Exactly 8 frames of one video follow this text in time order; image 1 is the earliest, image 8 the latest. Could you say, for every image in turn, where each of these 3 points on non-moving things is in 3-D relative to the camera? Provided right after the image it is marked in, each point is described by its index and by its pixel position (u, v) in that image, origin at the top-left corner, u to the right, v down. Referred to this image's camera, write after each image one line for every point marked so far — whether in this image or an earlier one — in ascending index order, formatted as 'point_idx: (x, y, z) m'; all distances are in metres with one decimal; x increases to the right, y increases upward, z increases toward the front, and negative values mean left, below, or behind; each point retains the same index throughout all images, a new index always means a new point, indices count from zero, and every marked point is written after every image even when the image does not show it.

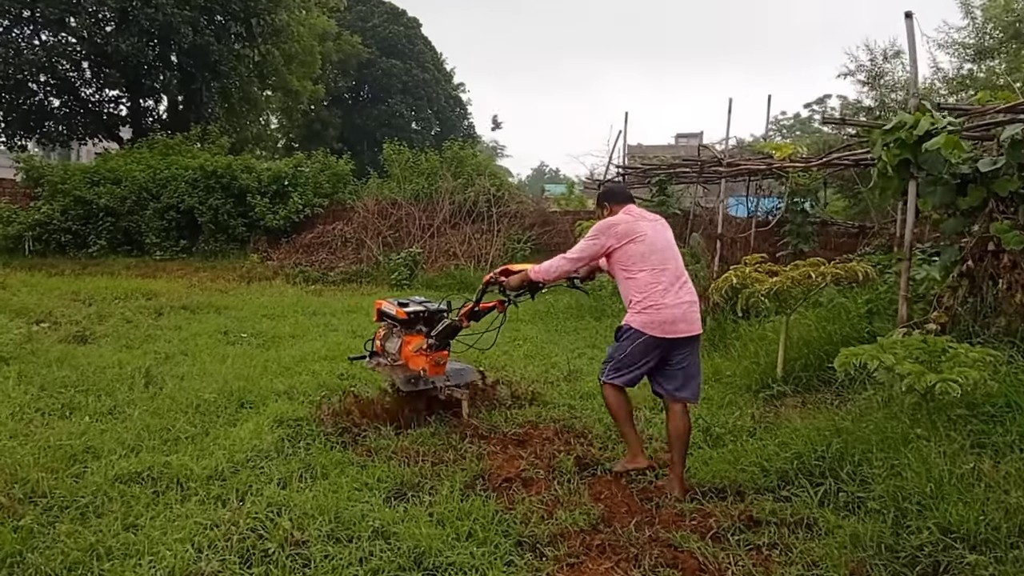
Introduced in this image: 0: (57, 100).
0: (-8.8, +3.6, +16.8) m
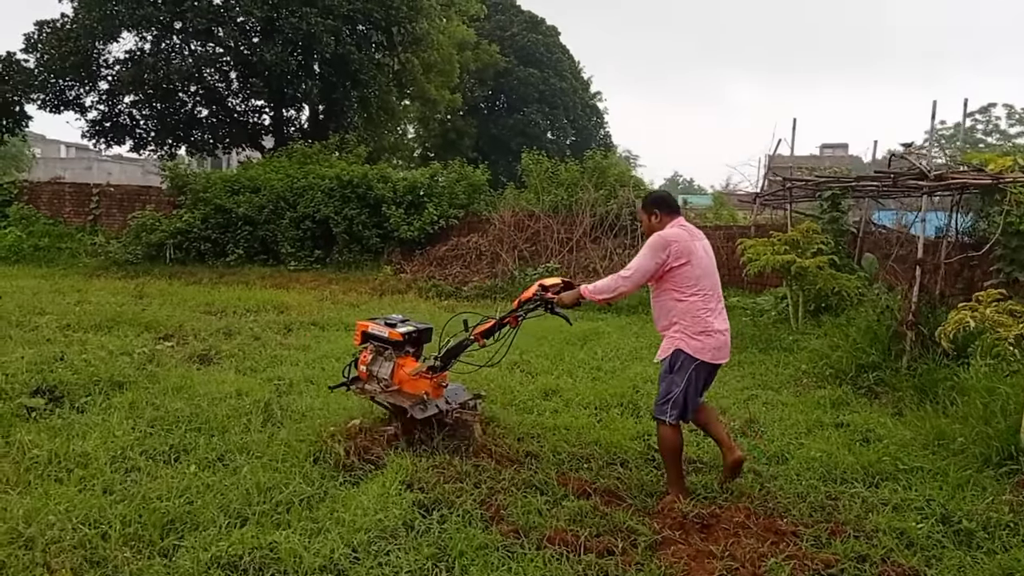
0: (-6.0, +3.5, +17.0) m
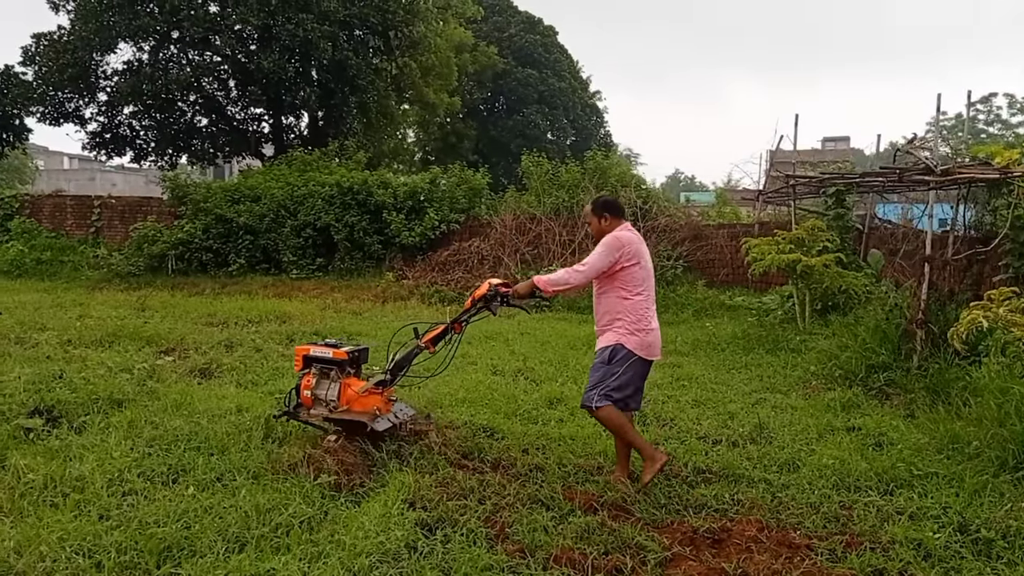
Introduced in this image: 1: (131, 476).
0: (-6.0, +3.3, +16.9) m
1: (-1.8, -0.9, +4.0) m
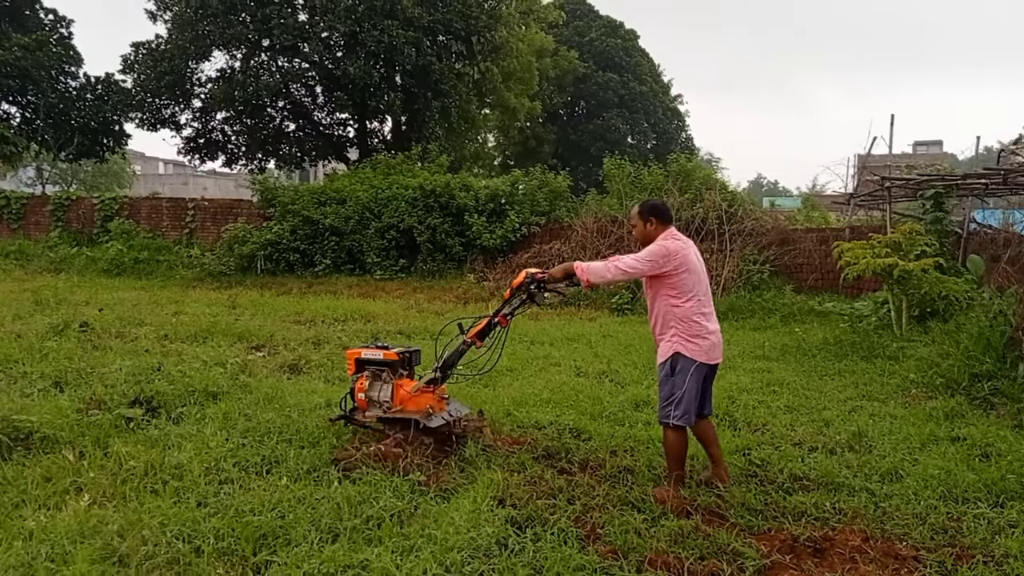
0: (-4.4, +3.3, +17.4) m
1: (-1.4, -0.8, +4.1) m
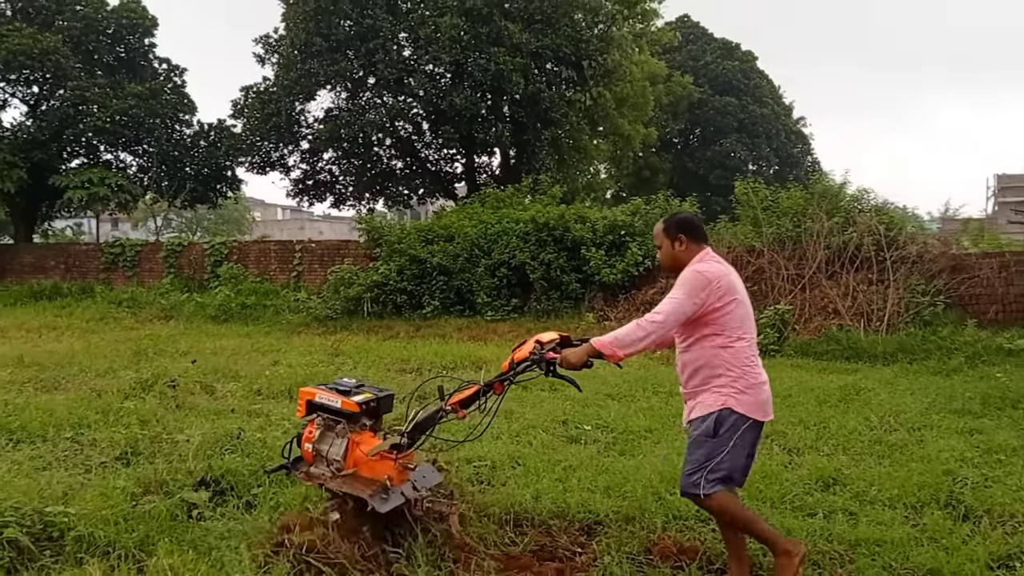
0: (-2.2, +2.5, +16.8) m
1: (-0.8, -1.1, +3.1) m
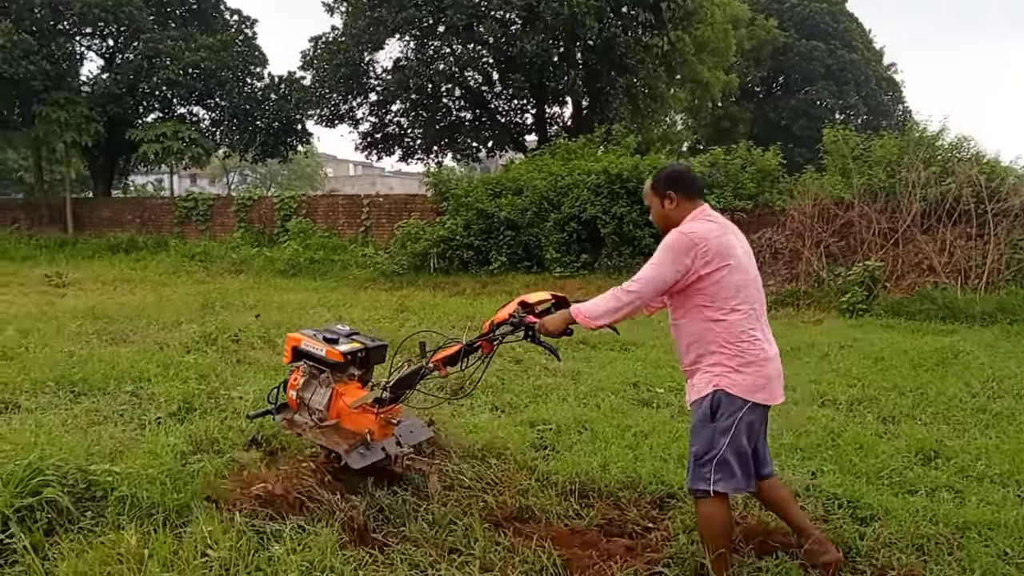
0: (-0.8, +3.3, +16.4) m
1: (-0.6, -0.9, +2.8) m
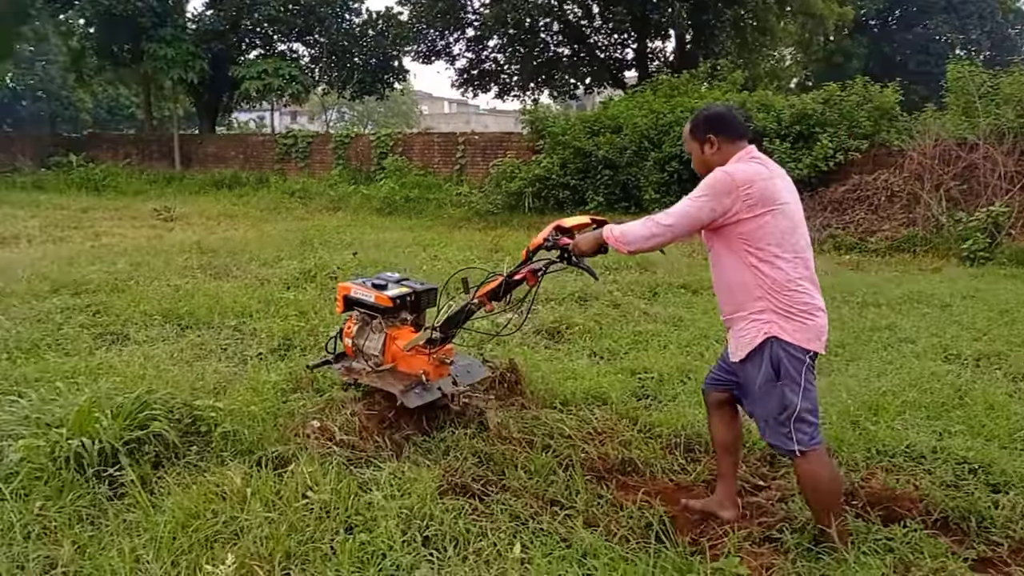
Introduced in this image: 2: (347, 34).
0: (+1.0, +4.4, +16.0) m
1: (-0.2, -0.7, +2.8) m
2: (-3.4, +5.1, +17.4) m
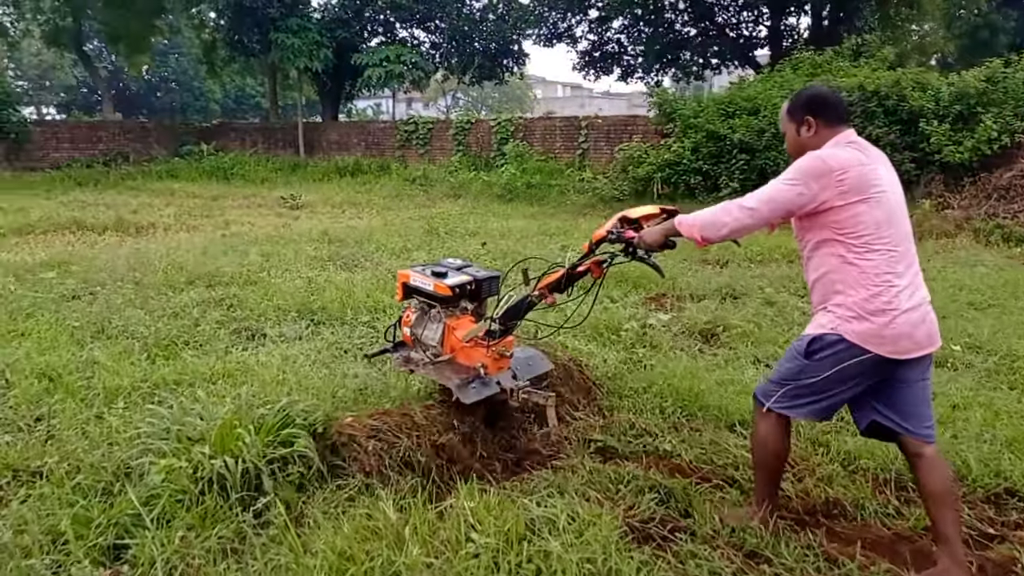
0: (+3.2, +4.6, +15.2) m
1: (+0.3, -0.7, +2.3) m
2: (-0.9, +5.4, +17.1) m
